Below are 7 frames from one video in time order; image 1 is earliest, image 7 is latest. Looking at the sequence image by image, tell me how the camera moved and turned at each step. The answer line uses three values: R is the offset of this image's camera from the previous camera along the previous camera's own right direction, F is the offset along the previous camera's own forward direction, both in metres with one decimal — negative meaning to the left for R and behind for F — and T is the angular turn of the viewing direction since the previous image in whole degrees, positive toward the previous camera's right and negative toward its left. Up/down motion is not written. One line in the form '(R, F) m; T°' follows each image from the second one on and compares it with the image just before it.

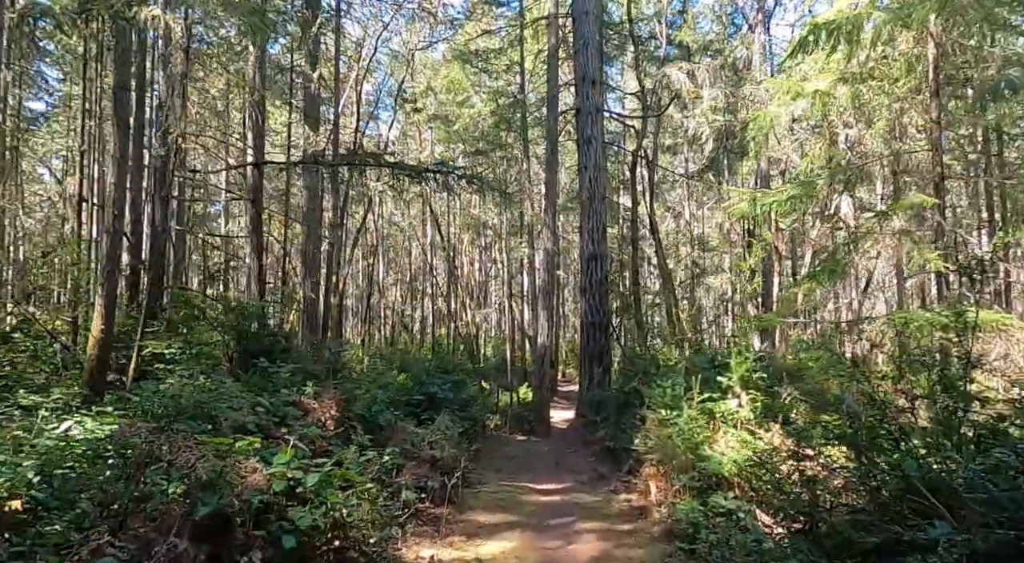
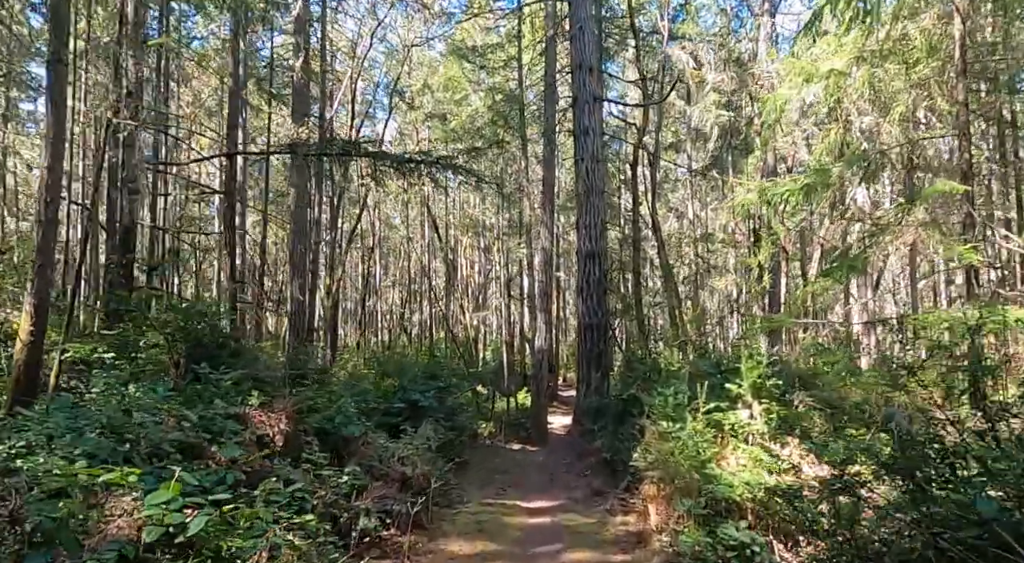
(+0.1, +0.5) m; 0°
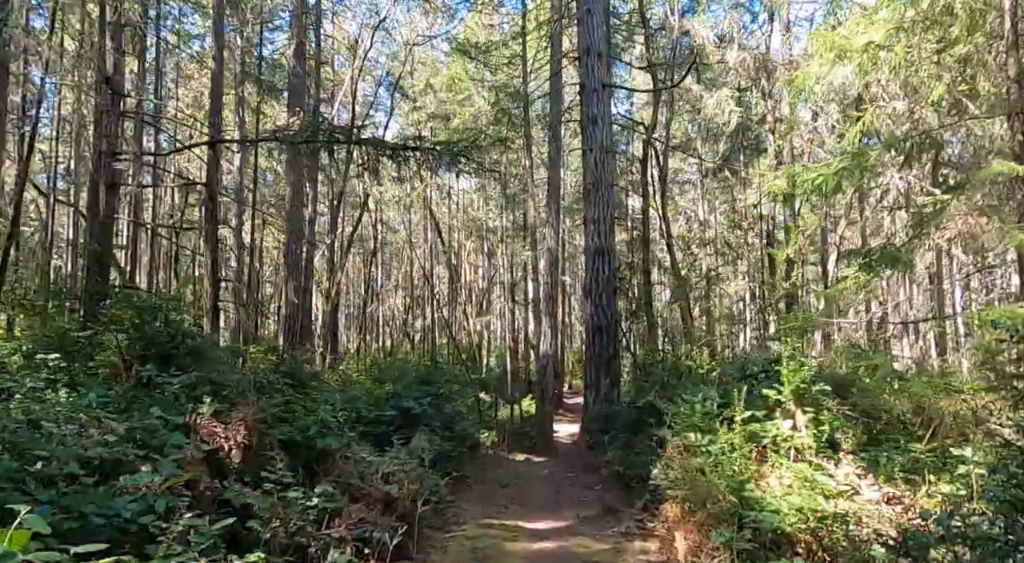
(0.0, +0.6) m; 0°
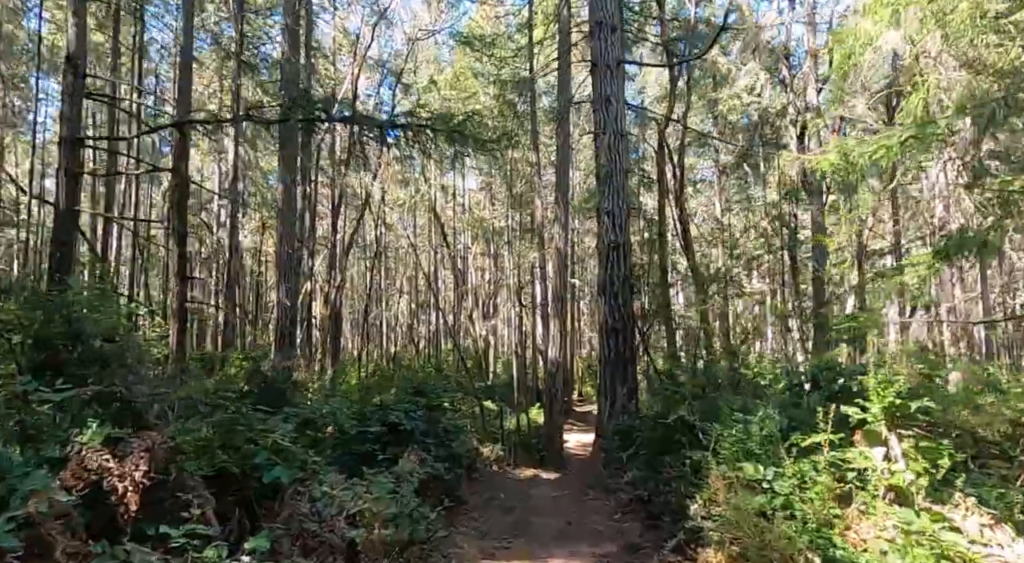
(0.0, +0.8) m; -1°
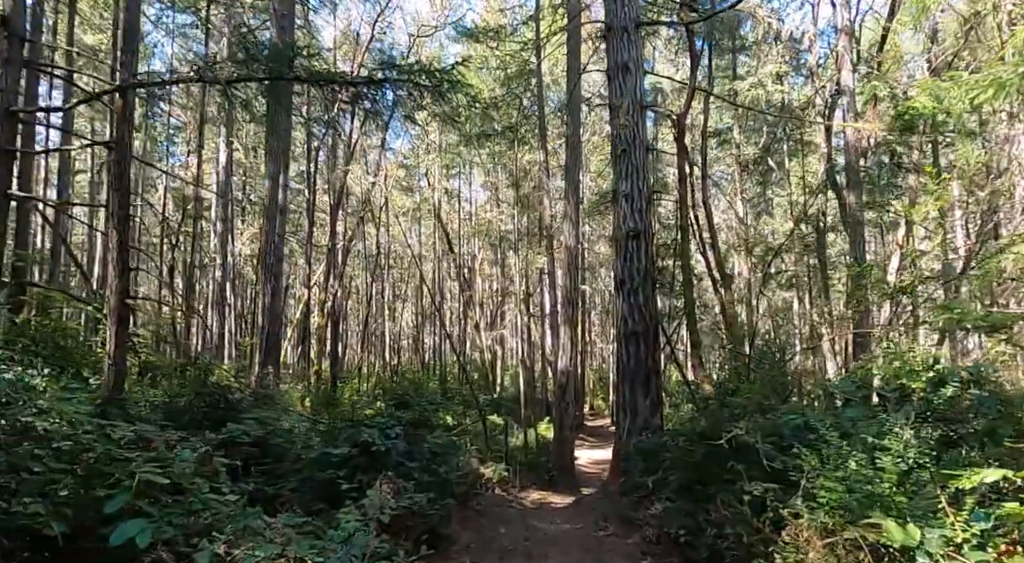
(+0.1, +1.0) m; -1°
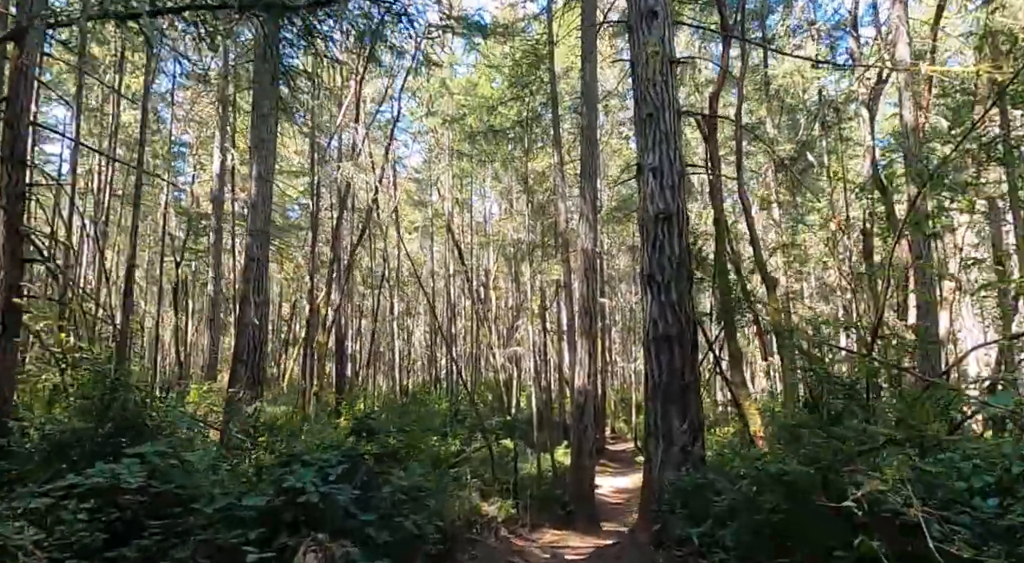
(+0.1, +1.2) m; -2°
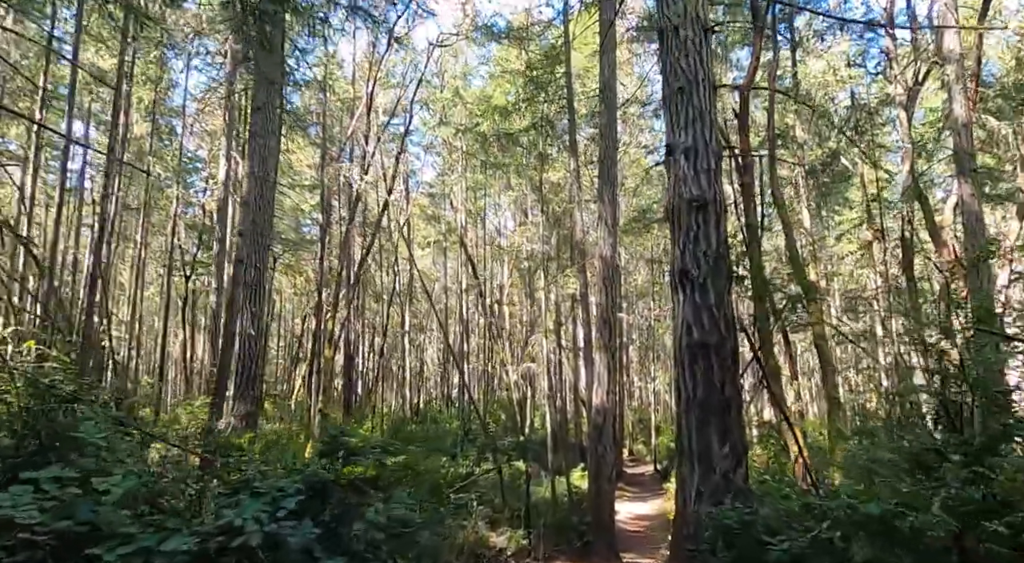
(0.0, +0.7) m; -1°
